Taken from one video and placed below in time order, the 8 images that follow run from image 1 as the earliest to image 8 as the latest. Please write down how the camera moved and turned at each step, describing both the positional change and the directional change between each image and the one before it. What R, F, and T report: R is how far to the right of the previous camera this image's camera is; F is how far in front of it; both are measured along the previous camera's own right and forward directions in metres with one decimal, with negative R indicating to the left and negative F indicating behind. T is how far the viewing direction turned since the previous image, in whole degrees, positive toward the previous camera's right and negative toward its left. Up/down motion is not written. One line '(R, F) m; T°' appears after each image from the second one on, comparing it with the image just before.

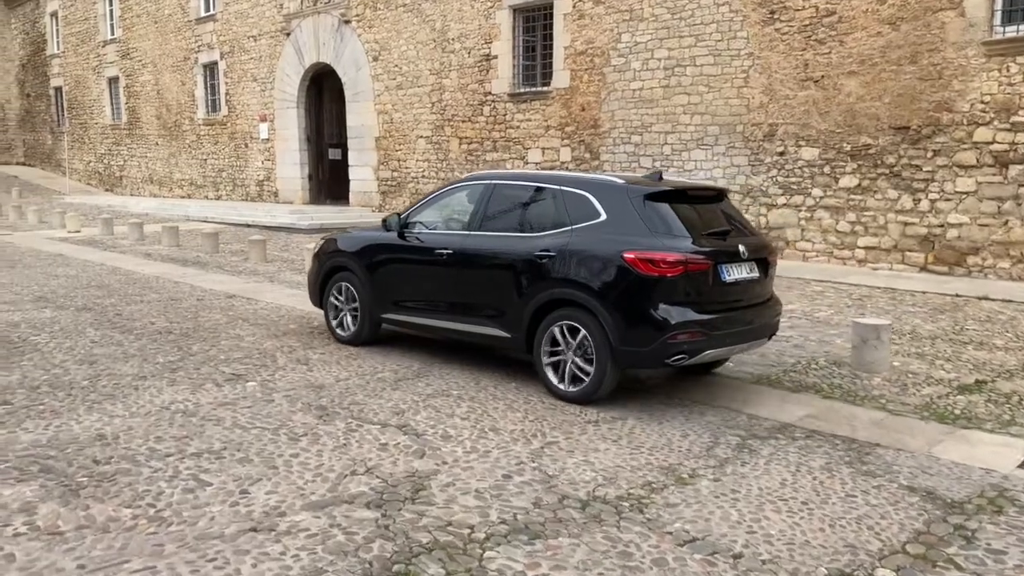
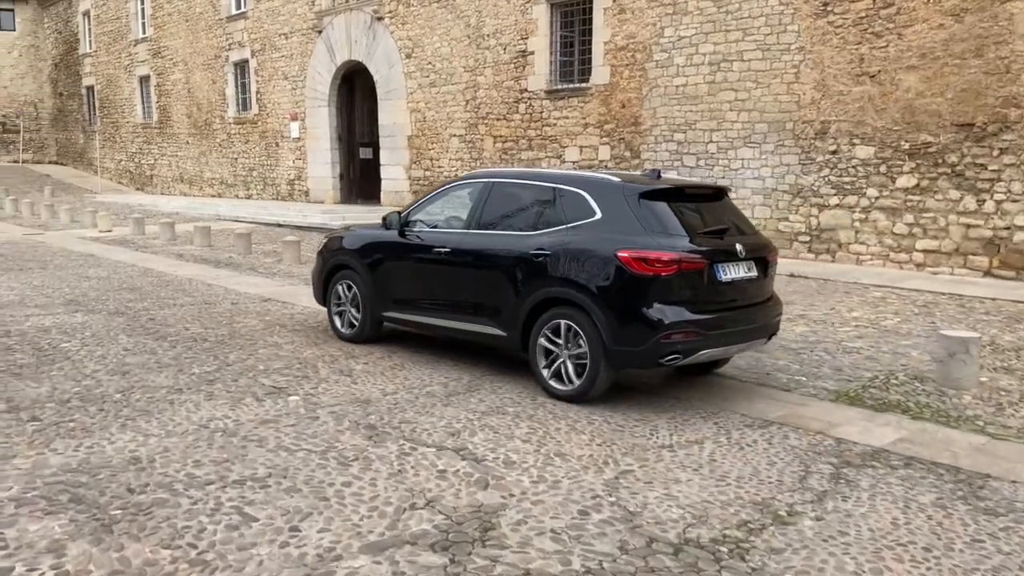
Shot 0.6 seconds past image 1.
(-0.2, +0.4) m; -2°
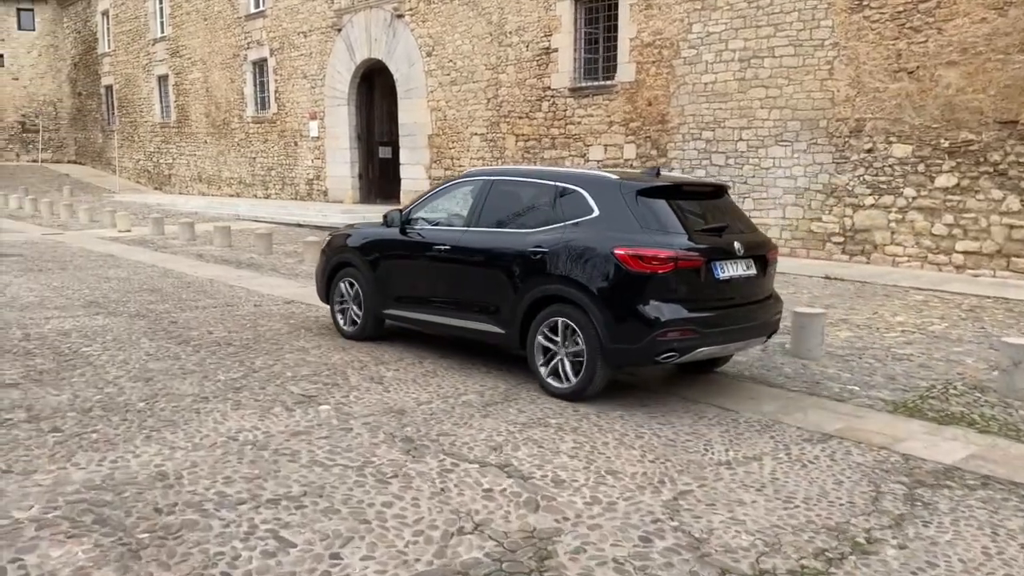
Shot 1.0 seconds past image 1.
(-0.2, +0.3) m; -1°
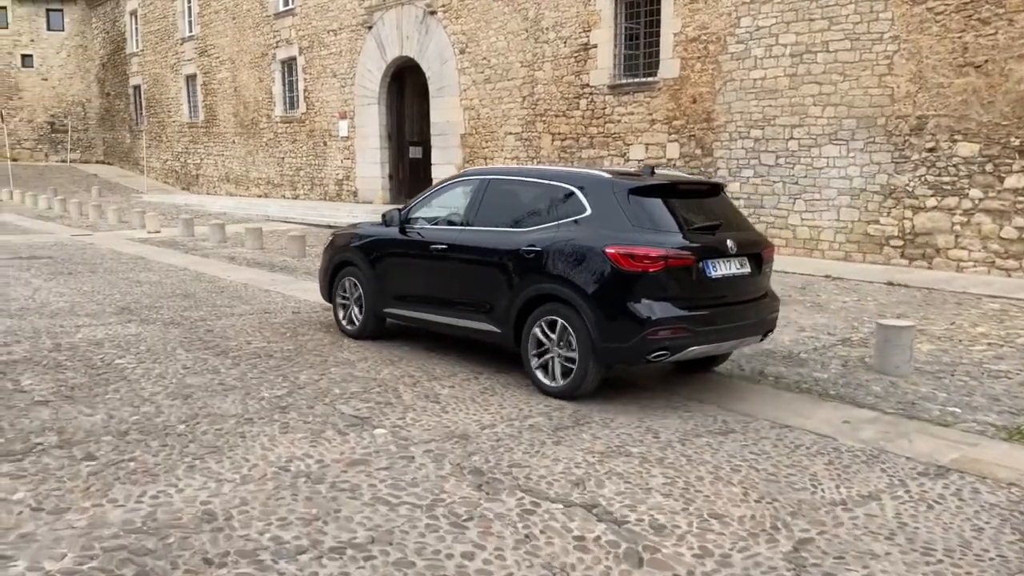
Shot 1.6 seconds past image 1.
(-0.3, +0.5) m; -1°
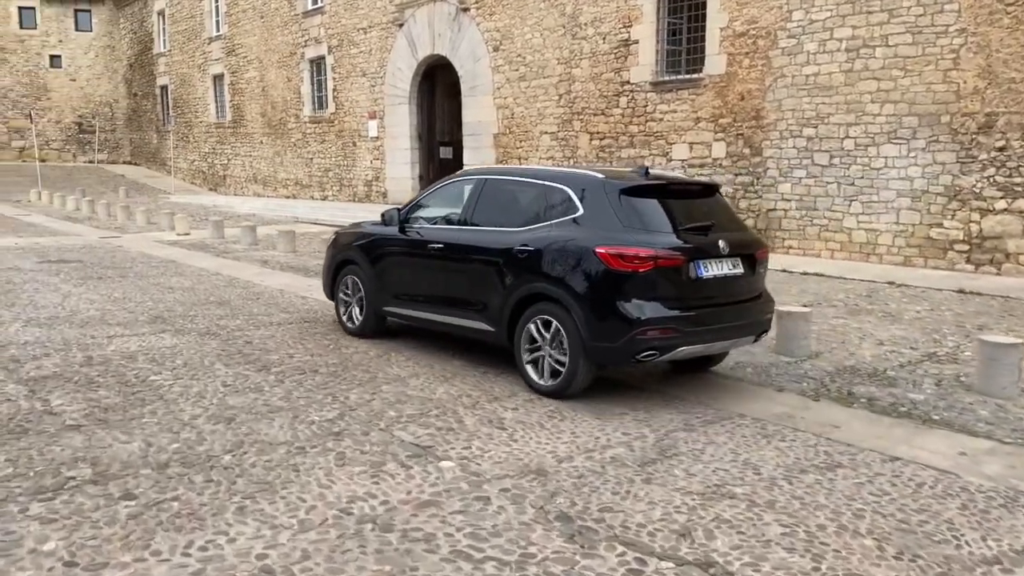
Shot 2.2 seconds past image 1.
(-0.3, +0.5) m; -1°
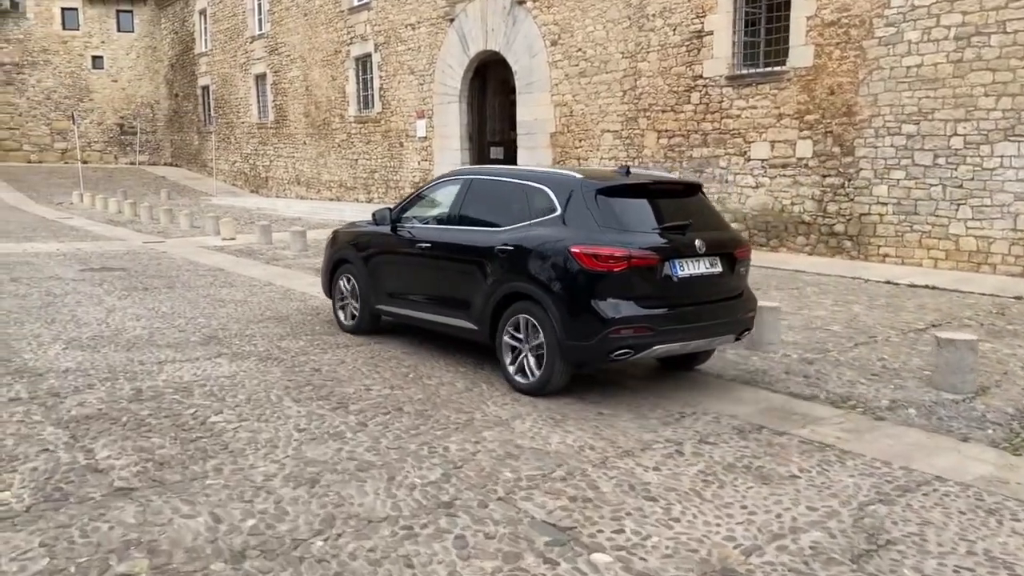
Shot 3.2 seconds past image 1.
(-0.5, +1.0) m; -2°
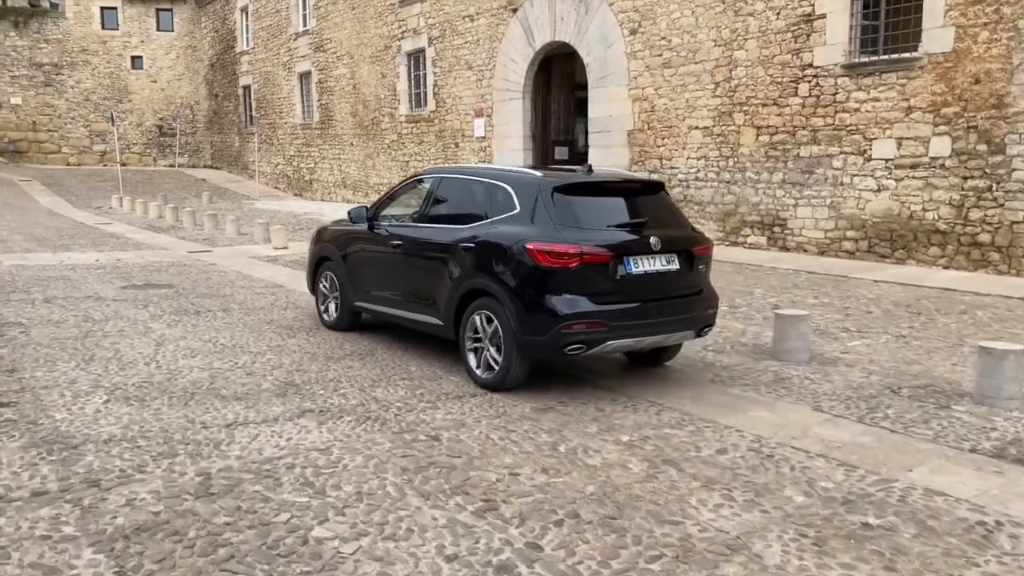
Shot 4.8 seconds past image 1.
(-0.8, +1.6) m; -2°
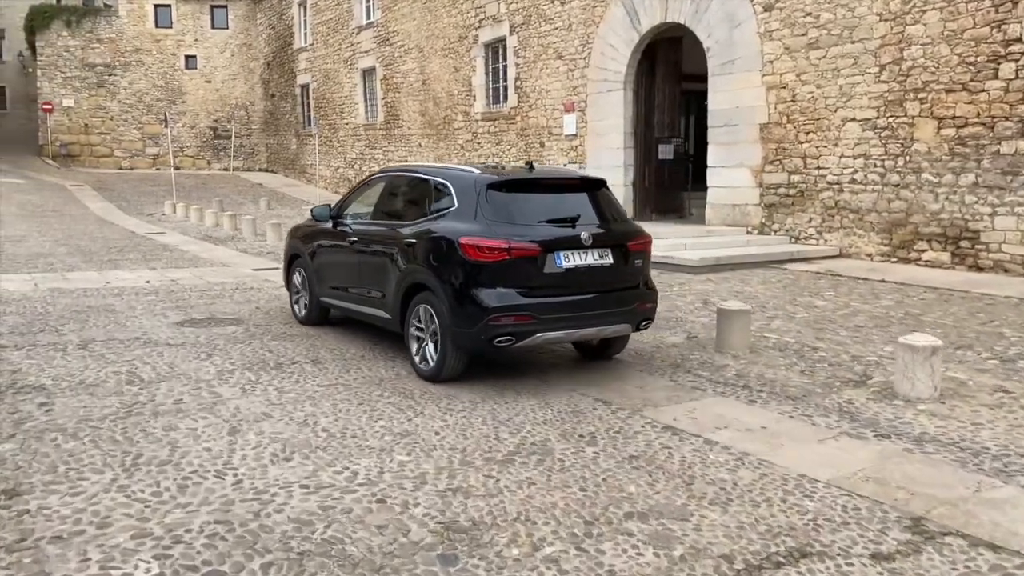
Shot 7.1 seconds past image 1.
(-1.1, +2.3) m; -3°
